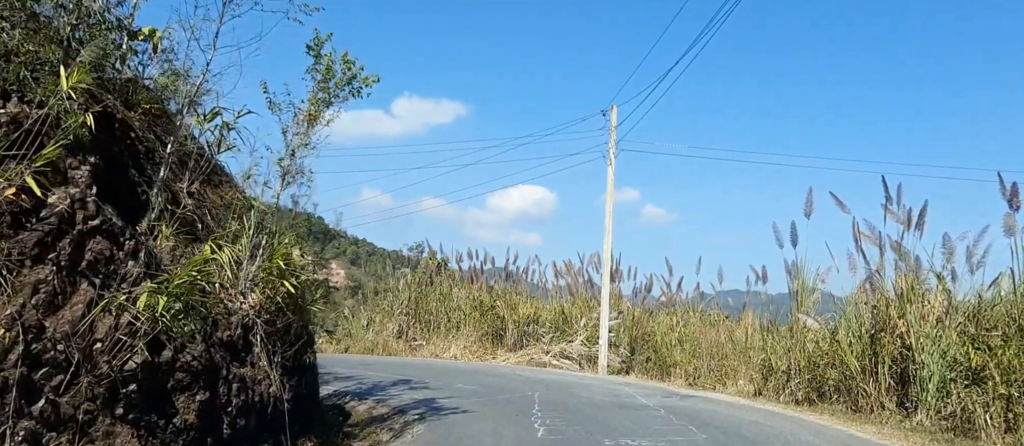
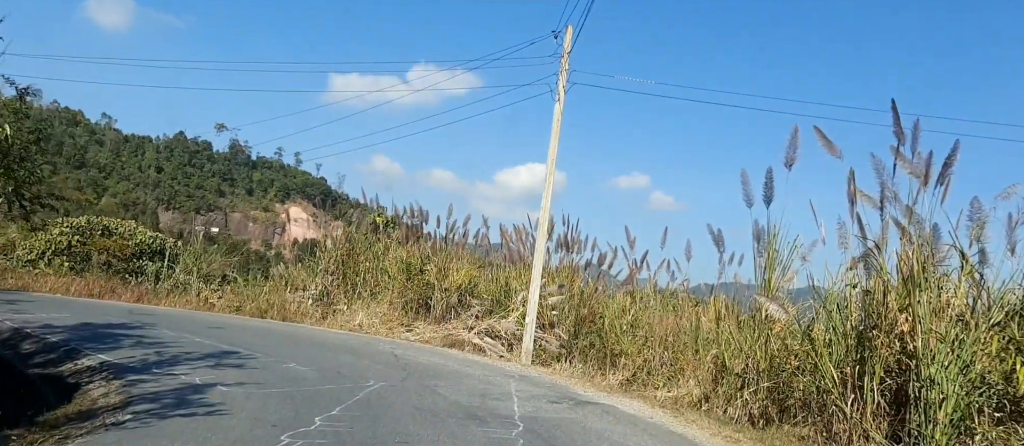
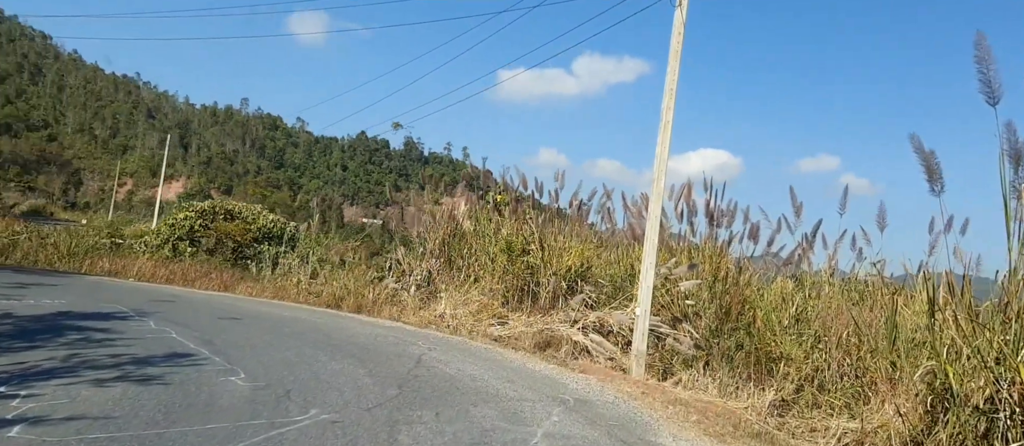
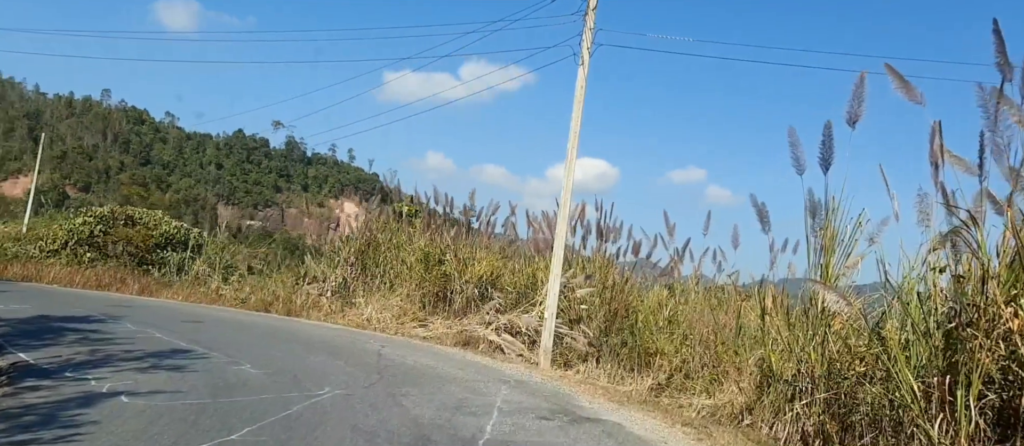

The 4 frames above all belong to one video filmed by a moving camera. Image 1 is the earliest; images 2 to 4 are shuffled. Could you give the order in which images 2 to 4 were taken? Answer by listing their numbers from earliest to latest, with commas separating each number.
2, 4, 3
